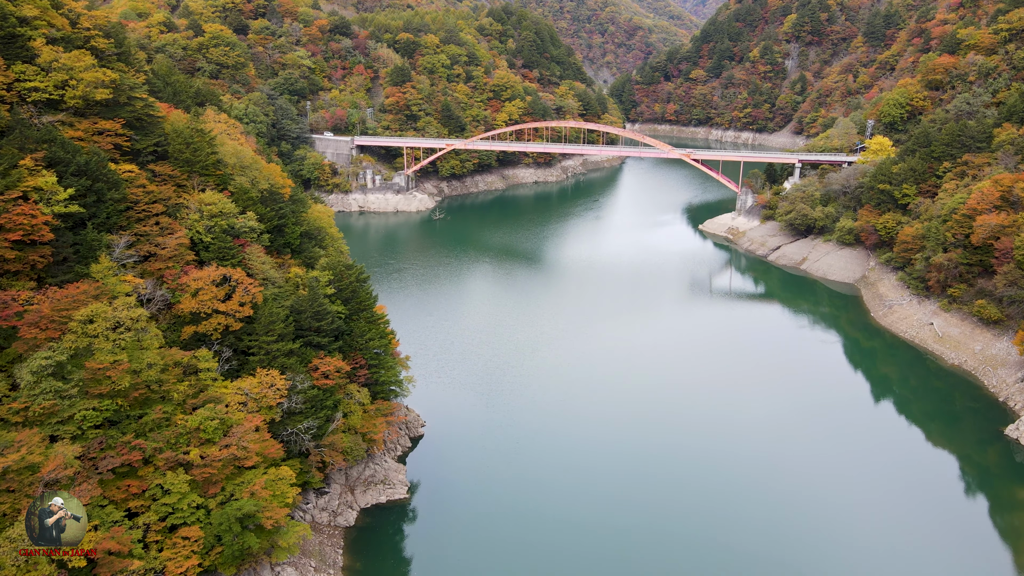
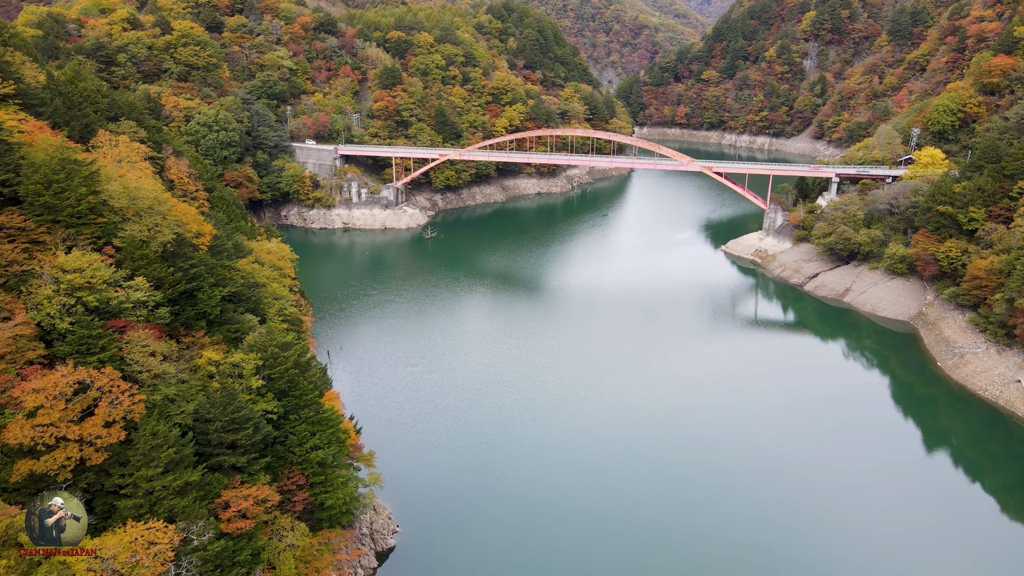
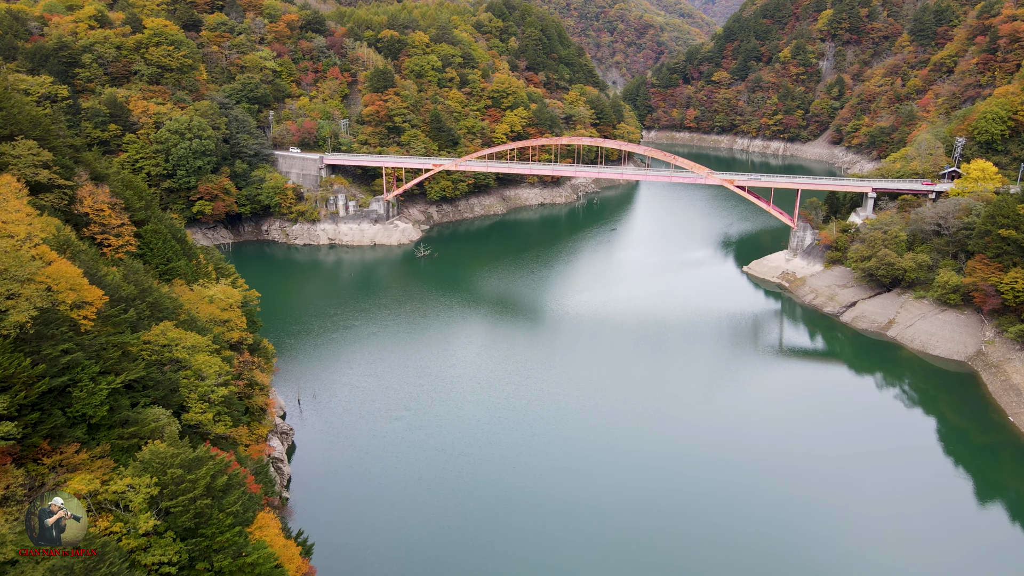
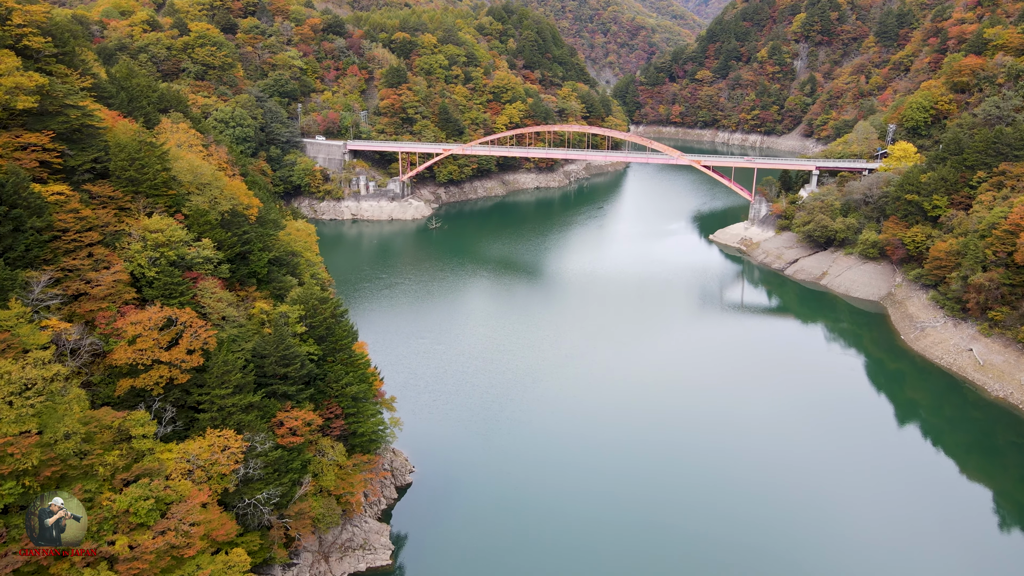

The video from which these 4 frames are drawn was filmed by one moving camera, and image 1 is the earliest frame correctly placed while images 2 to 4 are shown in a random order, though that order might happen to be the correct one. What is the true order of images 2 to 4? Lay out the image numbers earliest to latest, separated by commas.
4, 2, 3
